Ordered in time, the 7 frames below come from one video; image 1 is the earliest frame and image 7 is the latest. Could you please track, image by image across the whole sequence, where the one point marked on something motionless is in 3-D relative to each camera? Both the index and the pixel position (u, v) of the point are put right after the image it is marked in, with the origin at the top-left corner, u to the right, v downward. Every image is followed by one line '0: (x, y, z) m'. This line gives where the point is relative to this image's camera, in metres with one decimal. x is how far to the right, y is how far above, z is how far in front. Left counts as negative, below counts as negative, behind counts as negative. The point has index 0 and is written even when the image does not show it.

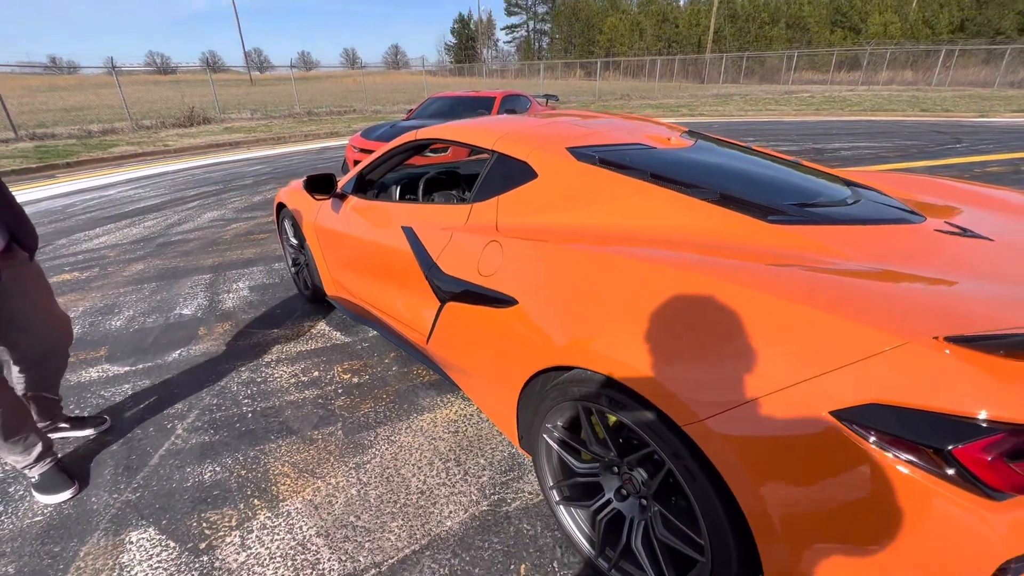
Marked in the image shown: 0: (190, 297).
0: (-2.8, -0.1, +4.1) m
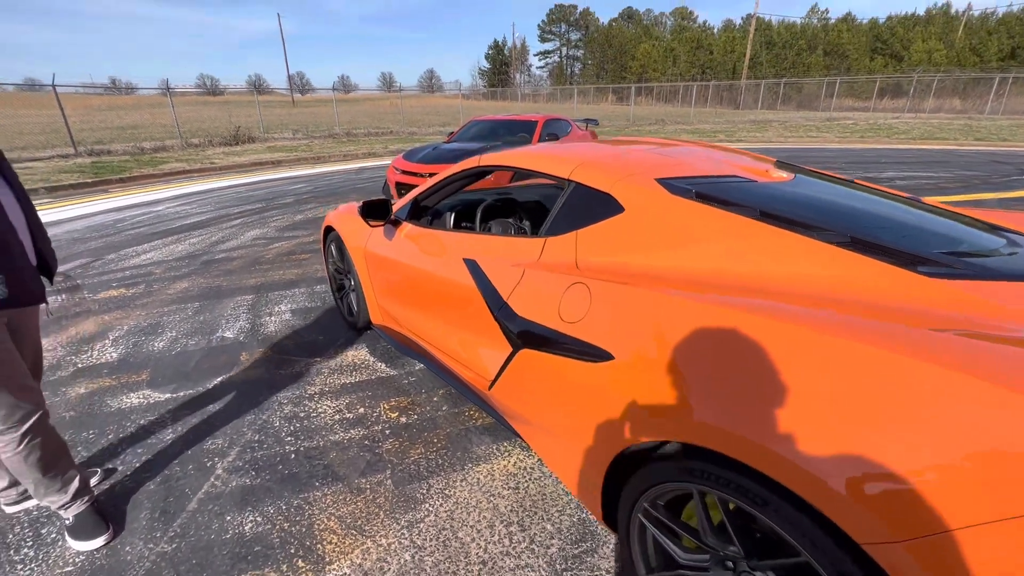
0: (-2.4, -0.3, +4.0) m
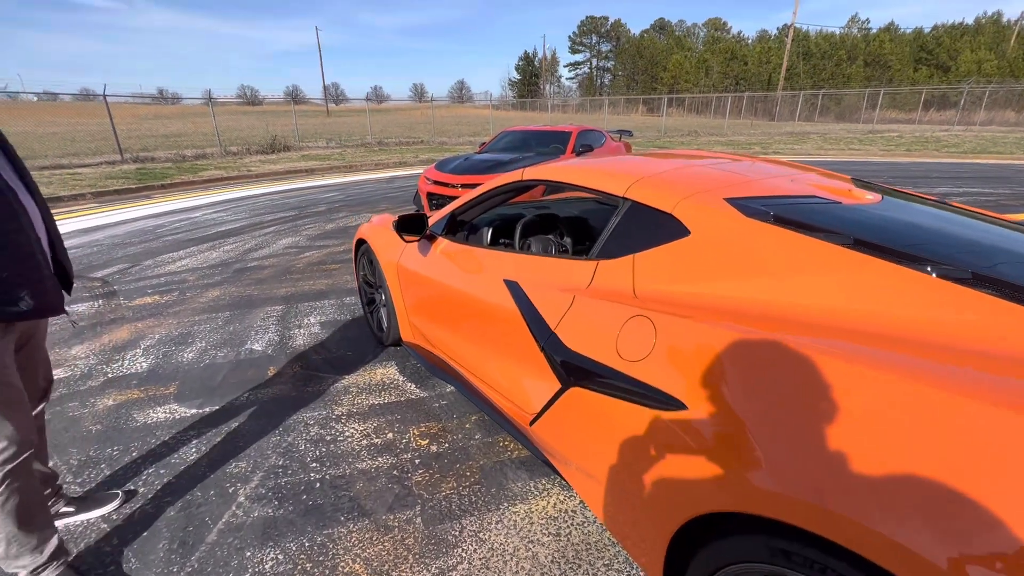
0: (-2.1, -0.4, +3.9) m
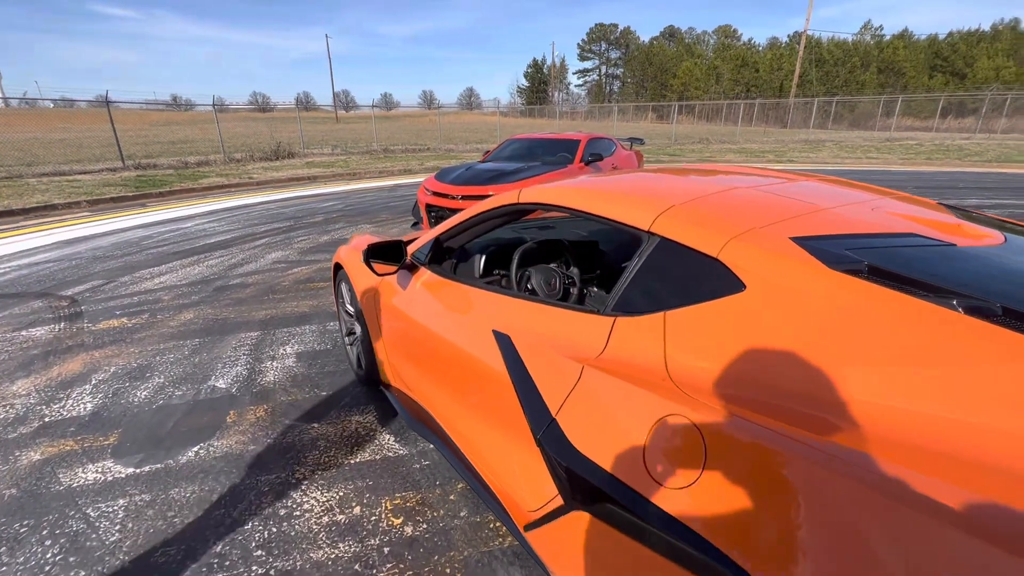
0: (-2.1, -0.6, +3.5) m
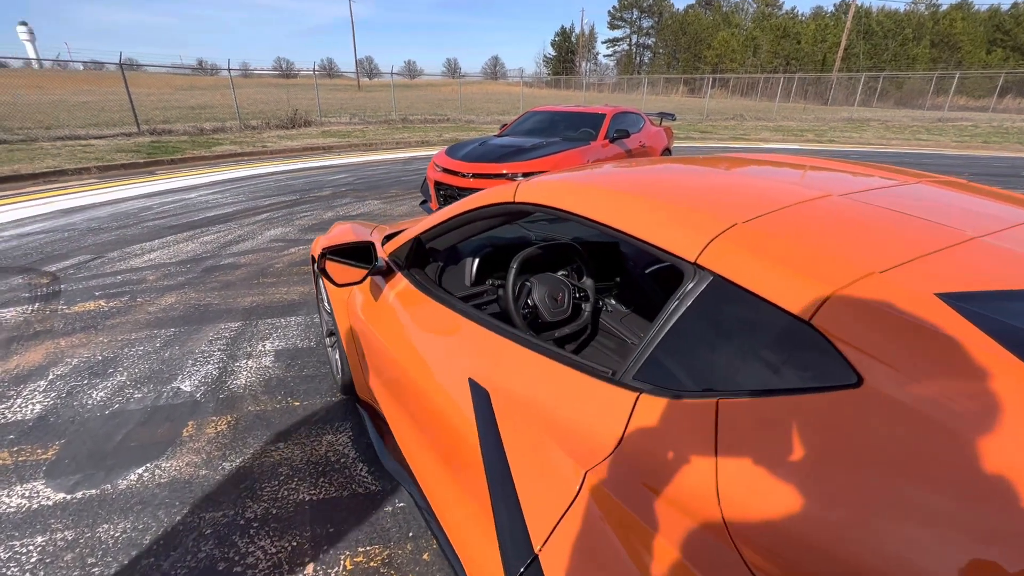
0: (-2.1, -0.5, +3.1) m
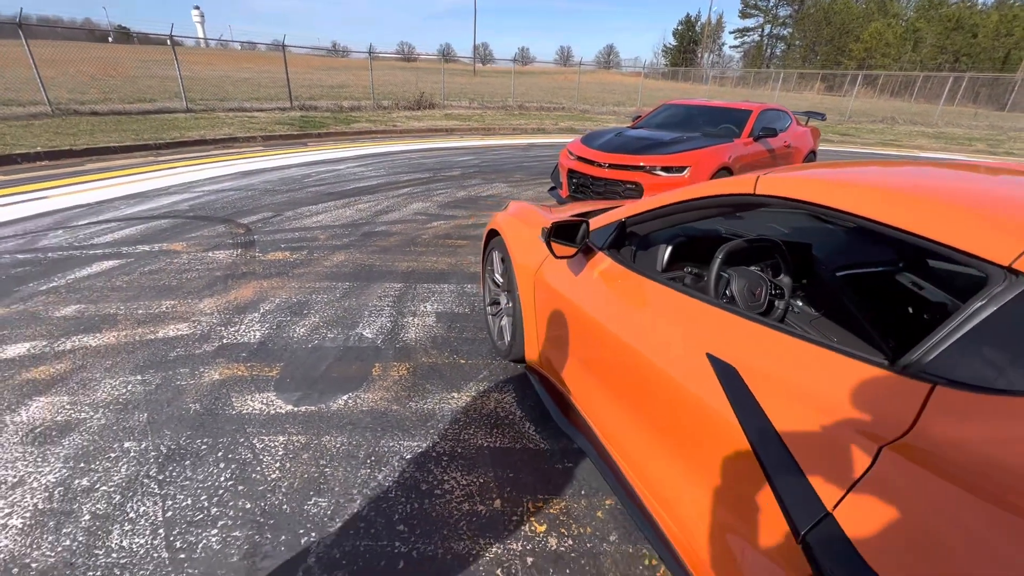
0: (-1.0, -0.2, +3.6) m
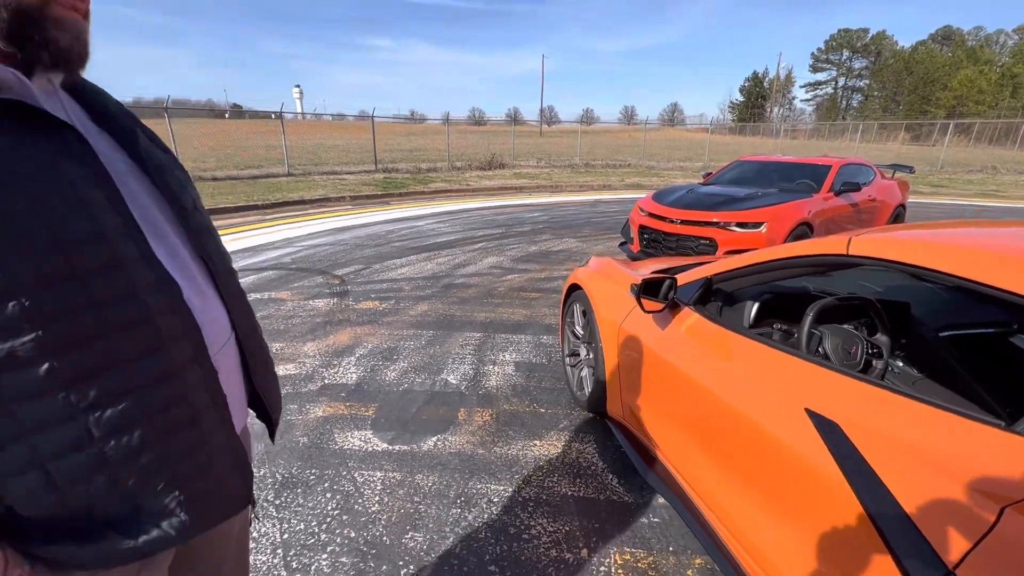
0: (-0.4, -0.6, +3.8) m
